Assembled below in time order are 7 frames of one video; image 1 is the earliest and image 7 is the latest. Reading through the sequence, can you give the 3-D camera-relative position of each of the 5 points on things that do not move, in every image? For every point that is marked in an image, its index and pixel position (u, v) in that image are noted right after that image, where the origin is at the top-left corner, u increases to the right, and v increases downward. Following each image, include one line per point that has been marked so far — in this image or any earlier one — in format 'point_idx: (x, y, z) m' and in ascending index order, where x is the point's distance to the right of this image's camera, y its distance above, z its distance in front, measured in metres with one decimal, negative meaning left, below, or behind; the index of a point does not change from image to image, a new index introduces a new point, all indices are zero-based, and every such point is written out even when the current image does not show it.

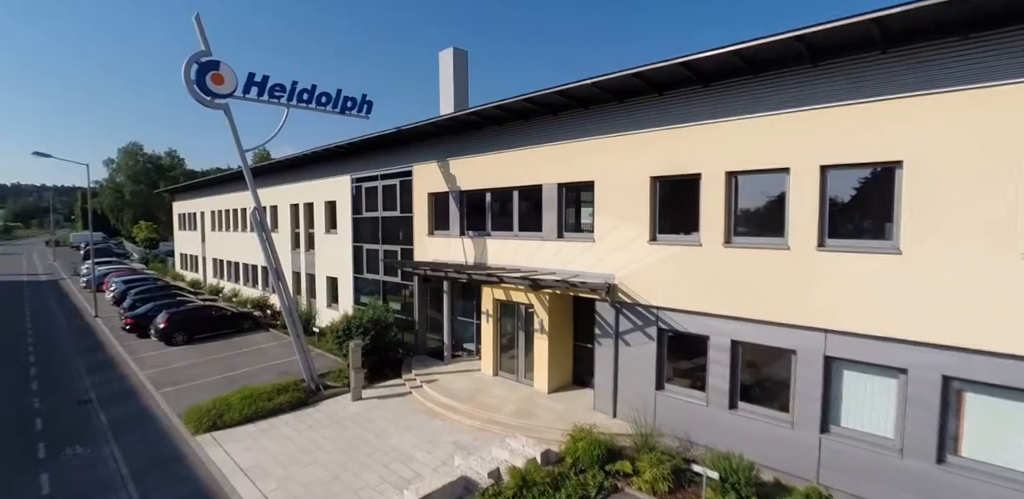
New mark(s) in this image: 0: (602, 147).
0: (+1.9, +2.1, +10.2) m
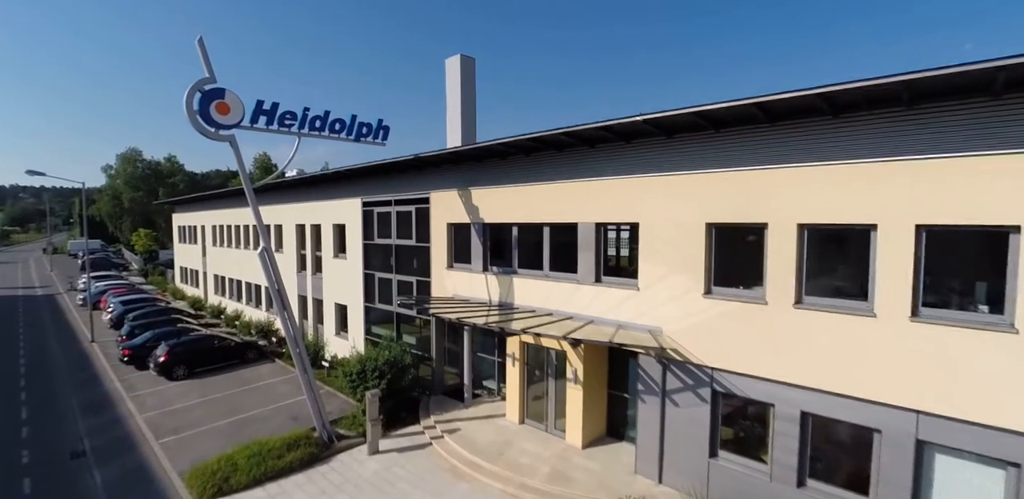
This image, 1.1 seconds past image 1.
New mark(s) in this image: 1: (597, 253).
0: (+2.6, +1.2, +9.3) m
1: (+1.8, -0.1, +10.3) m
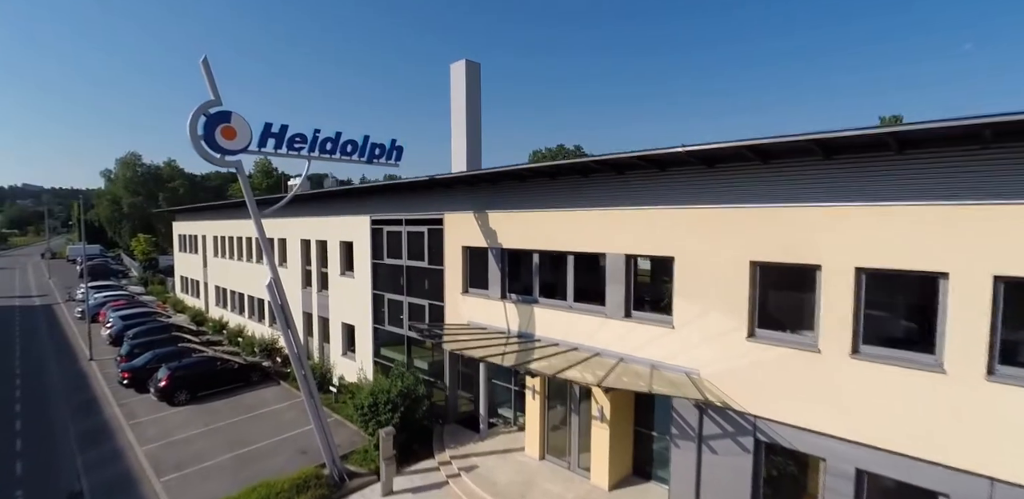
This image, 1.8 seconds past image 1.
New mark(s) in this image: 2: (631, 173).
0: (+3.1, +0.5, +8.7) m
1: (+2.3, -0.7, +9.7) m
2: (+2.2, +1.5, +9.3) m
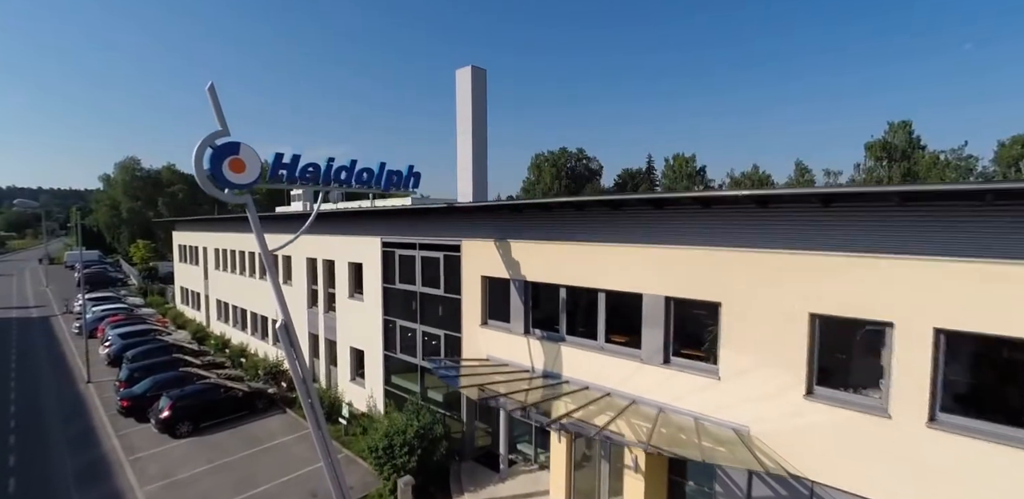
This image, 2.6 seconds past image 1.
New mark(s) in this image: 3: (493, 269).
0: (+3.6, -0.2, +8.0) m
1: (+2.8, -1.5, +9.0) m
2: (+2.8, +0.7, +8.6) m
3: (-0.5, -0.5, +11.8) m
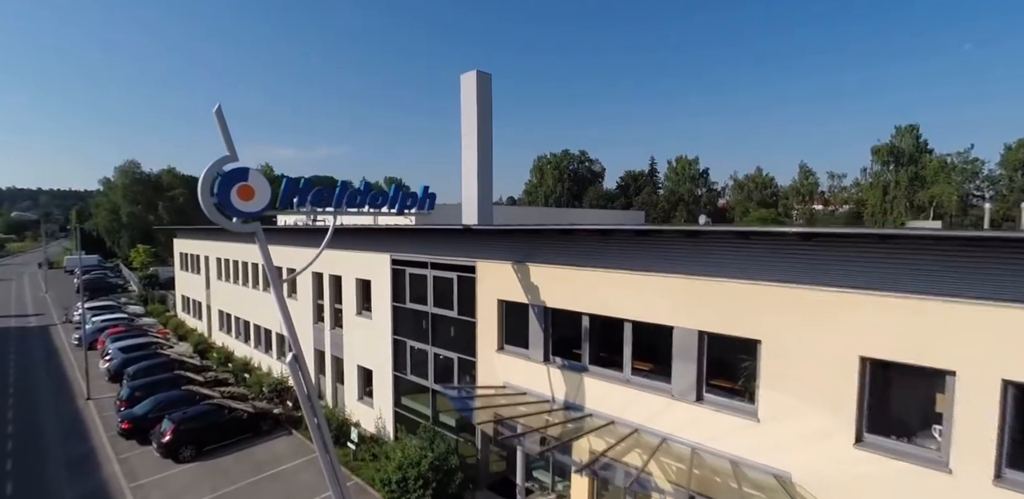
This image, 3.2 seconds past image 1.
0: (+4.1, -0.8, +7.5) m
1: (+3.3, -2.0, +8.5) m
2: (+3.2, +0.2, +8.1) m
3: (-0.1, -1.0, +11.4) m
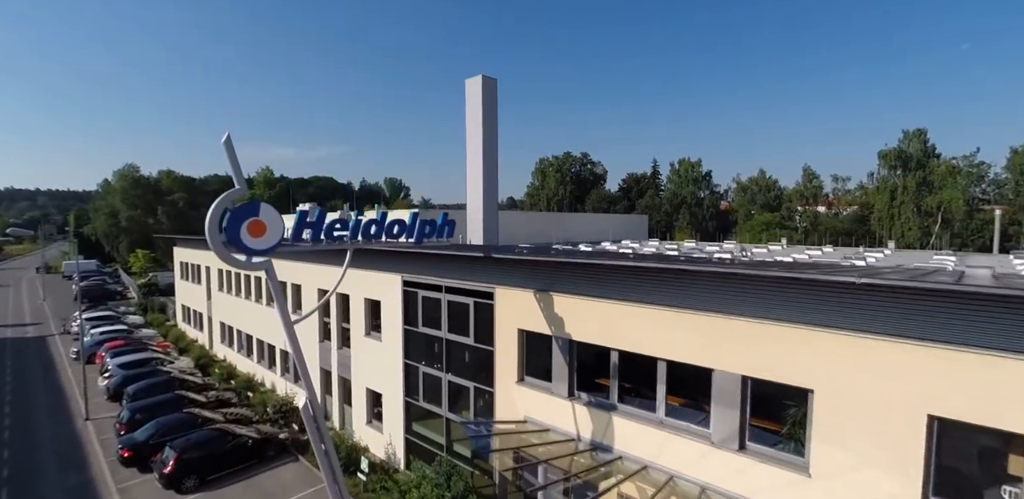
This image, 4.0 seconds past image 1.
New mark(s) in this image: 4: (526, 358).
0: (+4.5, -1.4, +7.0) m
1: (+3.7, -2.6, +8.0) m
2: (+3.7, -0.4, +7.6) m
3: (+0.4, -1.6, +10.8) m
4: (+0.3, -2.5, +11.2) m
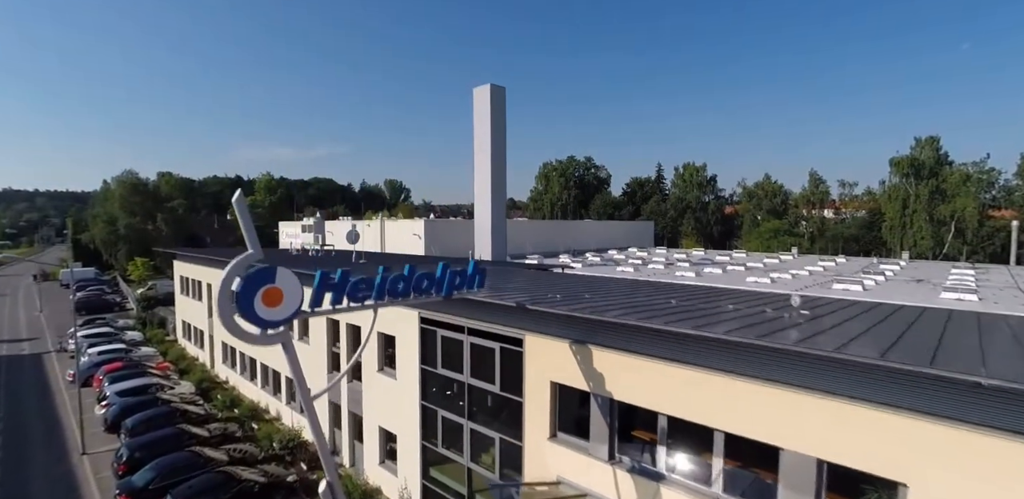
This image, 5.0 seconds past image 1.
0: (+5.2, -2.3, +6.1) m
1: (+4.4, -3.6, +7.1) m
2: (+4.4, -1.4, +6.7) m
3: (+1.1, -2.6, +9.9) m
4: (+1.0, -3.4, +10.3) m
